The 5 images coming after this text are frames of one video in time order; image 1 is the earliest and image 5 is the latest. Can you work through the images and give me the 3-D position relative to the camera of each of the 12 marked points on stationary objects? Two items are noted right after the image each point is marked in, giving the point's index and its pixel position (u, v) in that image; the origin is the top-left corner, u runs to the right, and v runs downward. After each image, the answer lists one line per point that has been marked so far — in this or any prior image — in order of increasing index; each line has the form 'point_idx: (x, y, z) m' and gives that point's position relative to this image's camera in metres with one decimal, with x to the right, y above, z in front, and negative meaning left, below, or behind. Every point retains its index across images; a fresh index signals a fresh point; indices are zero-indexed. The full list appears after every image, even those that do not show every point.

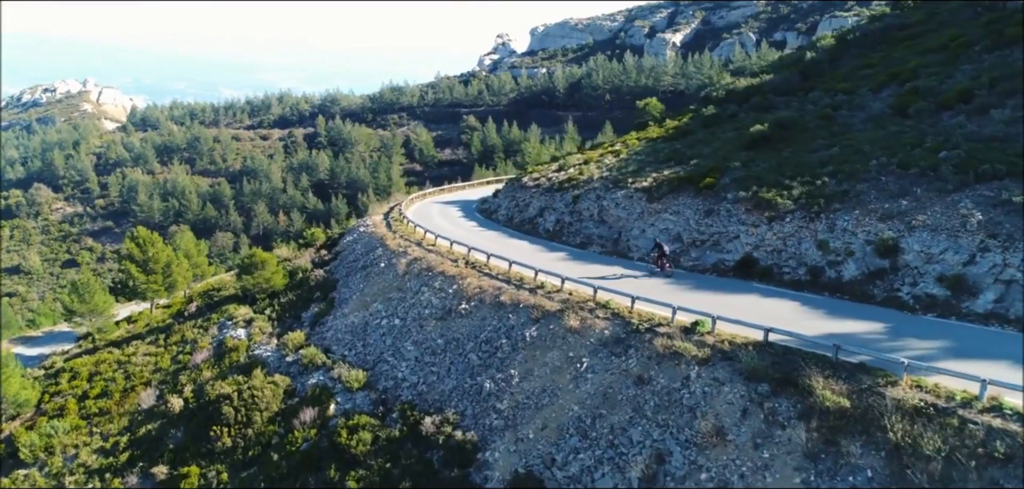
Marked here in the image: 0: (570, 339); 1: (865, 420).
0: (+1.5, -2.5, +19.7) m
1: (+6.5, -3.2, +13.8) m
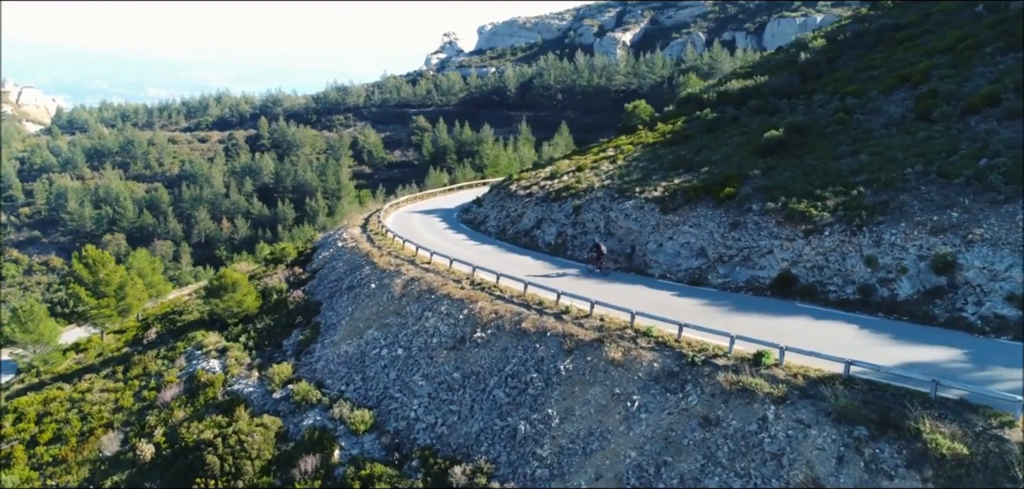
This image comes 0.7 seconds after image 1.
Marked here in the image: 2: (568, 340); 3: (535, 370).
0: (+2.4, -3.0, +17.8) m
1: (+7.8, -3.7, +12.3) m
2: (+1.5, -2.4, +19.3) m
3: (+0.6, -3.2, +19.2) m
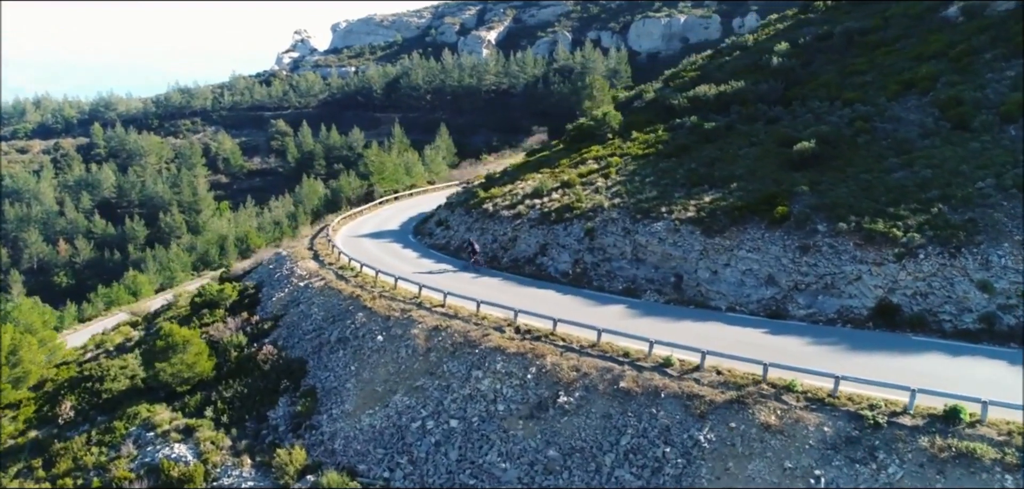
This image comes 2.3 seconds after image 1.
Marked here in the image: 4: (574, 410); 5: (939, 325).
0: (+5.3, -4.0, +15.1) m
1: (+11.7, -4.3, +10.9) m
2: (+4.0, -3.4, +16.4) m
3: (+3.2, -4.2, +16.1) m
4: (+1.5, -3.9, +17.7) m
5: (+10.5, -2.0, +18.5) m
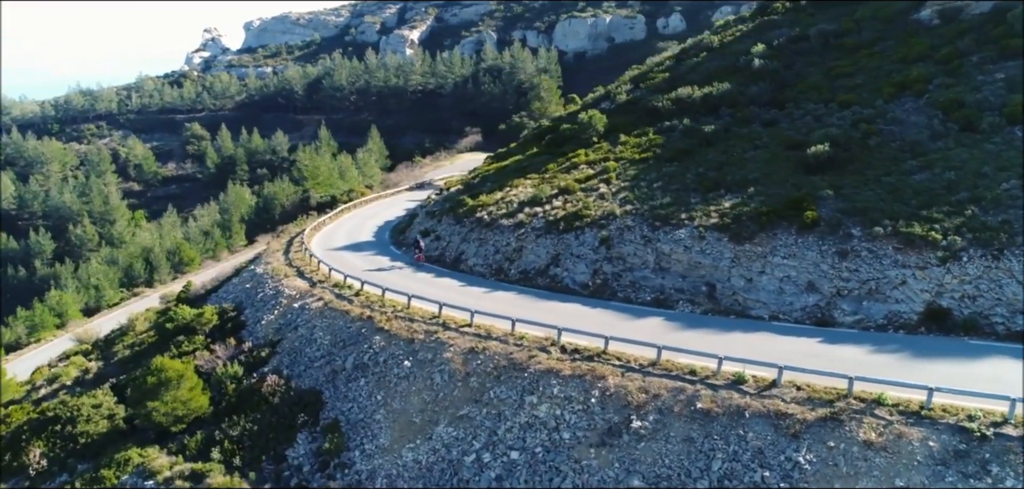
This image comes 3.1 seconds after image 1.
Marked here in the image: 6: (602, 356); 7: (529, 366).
0: (+7.2, -4.2, +14.7) m
1: (+14.1, -4.4, +11.2) m
2: (+5.7, -3.7, +15.8) m
3: (+5.0, -4.5, +15.4) m
4: (+3.1, -4.2, +16.7) m
5: (+11.9, -2.1, +18.6) m
6: (+2.3, -2.8, +19.0) m
7: (+0.4, -3.1, +19.3) m
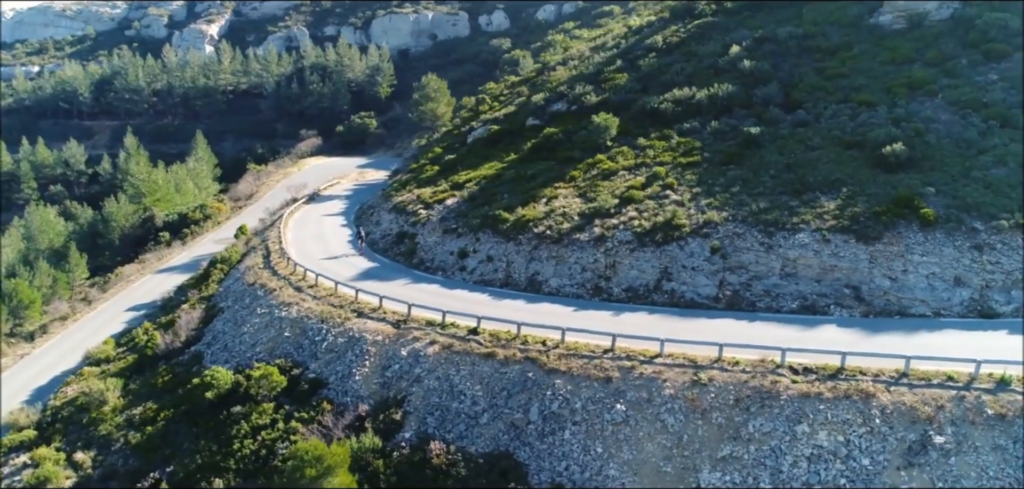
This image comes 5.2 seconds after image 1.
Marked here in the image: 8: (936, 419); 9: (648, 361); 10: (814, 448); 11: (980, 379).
0: (+14.3, -4.2, +15.9) m
1: (+21.9, -3.8, +14.6) m
2: (+12.6, -3.8, +16.6) m
3: (+12.1, -4.6, +15.9) m
4: (+9.8, -4.5, +16.6) m
5: (+17.5, -1.7, +21.0) m
6: (+8.3, -3.2, +18.6) m
7: (+6.4, -3.6, +18.3) m
8: (+9.6, -4.0, +17.1) m
9: (+3.5, -3.1, +20.0) m
10: (+6.9, -4.7, +17.3) m
11: (+11.1, -3.2, +17.8) m
